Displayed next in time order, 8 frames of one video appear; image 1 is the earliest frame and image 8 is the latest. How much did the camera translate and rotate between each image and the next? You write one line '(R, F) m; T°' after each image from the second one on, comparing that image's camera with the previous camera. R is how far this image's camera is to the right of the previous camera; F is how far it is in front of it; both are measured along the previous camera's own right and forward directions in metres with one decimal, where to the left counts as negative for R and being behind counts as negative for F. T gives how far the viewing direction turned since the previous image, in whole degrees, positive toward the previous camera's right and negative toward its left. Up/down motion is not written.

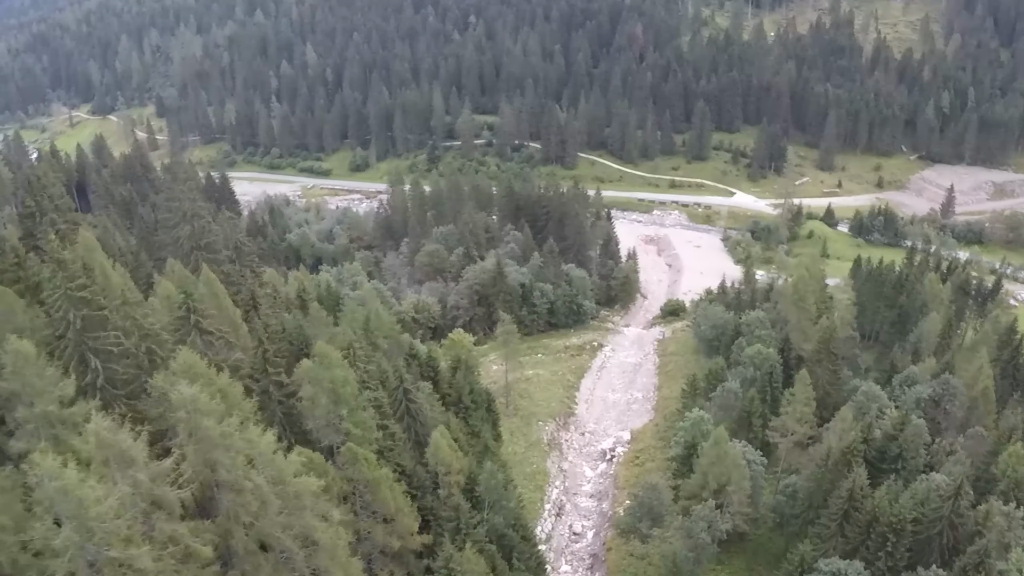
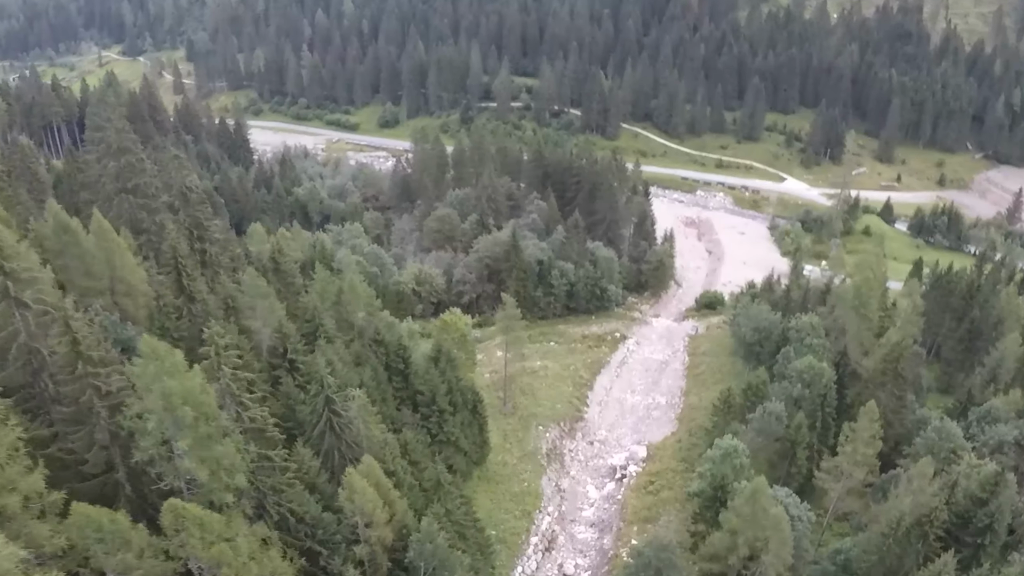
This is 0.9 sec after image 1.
(+1.6, +13.7) m; -1°
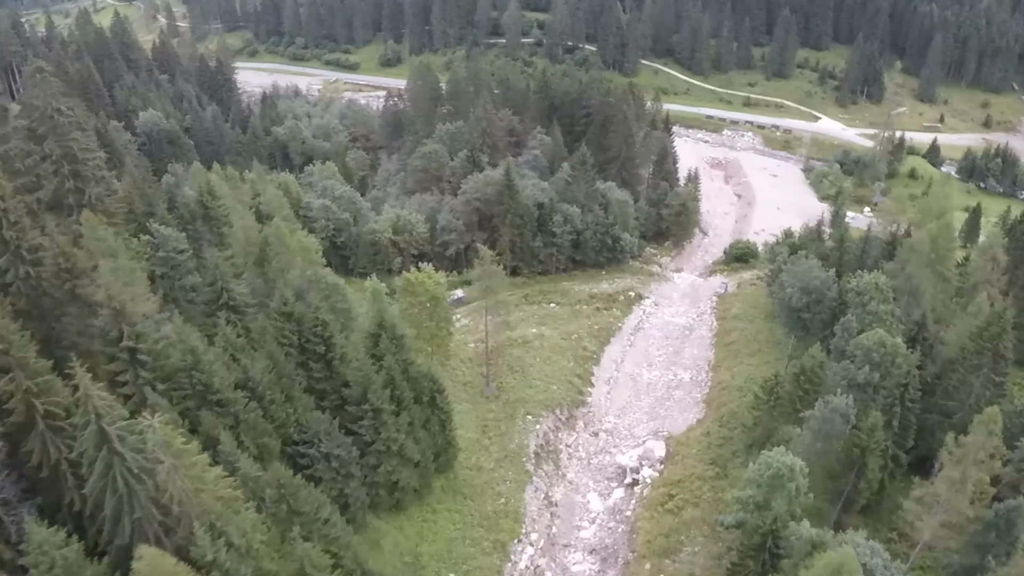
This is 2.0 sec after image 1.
(+1.6, +15.2) m; -1°
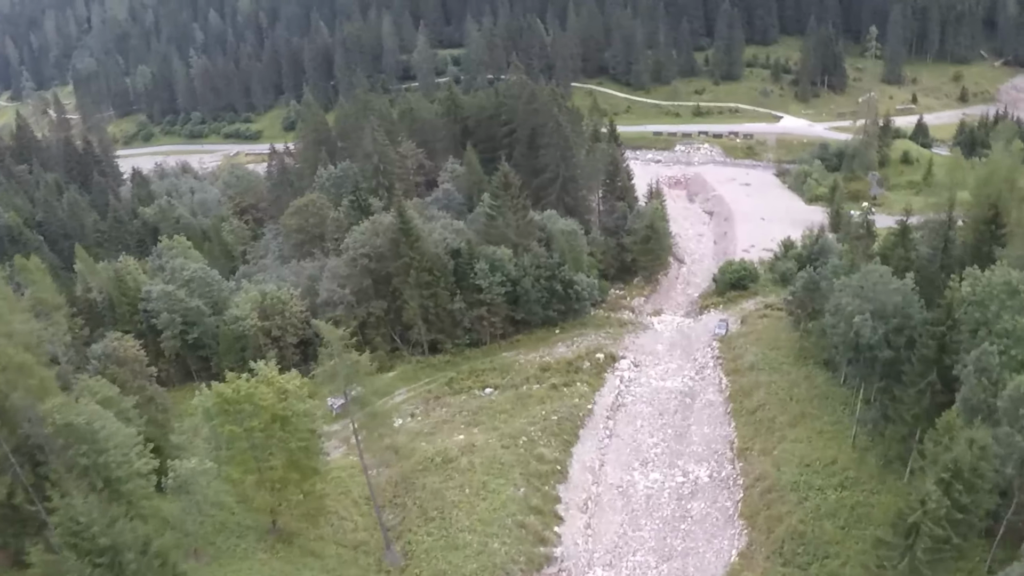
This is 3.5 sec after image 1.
(+1.8, +22.3) m; +2°
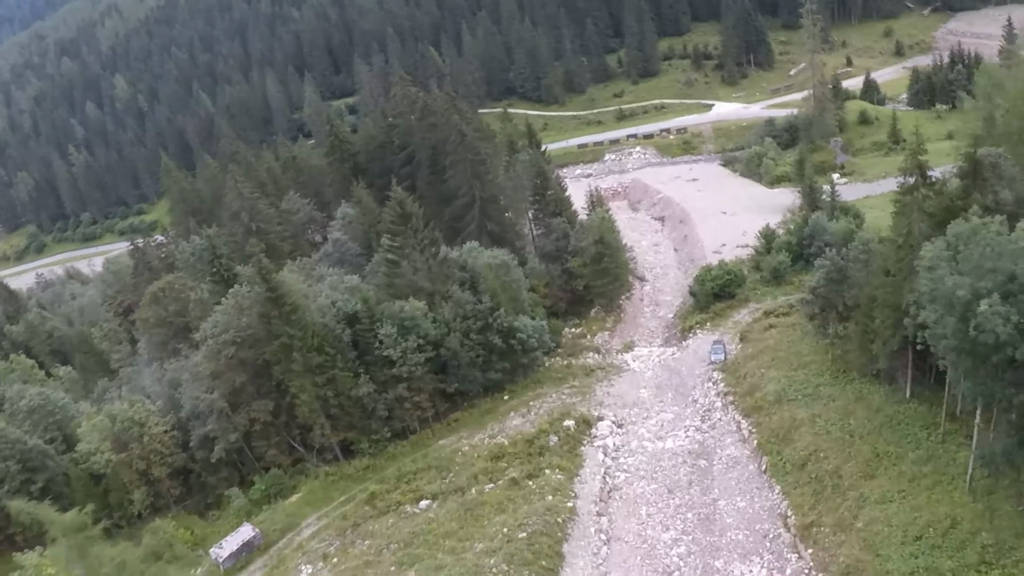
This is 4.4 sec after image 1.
(+0.7, +13.8) m; +2°
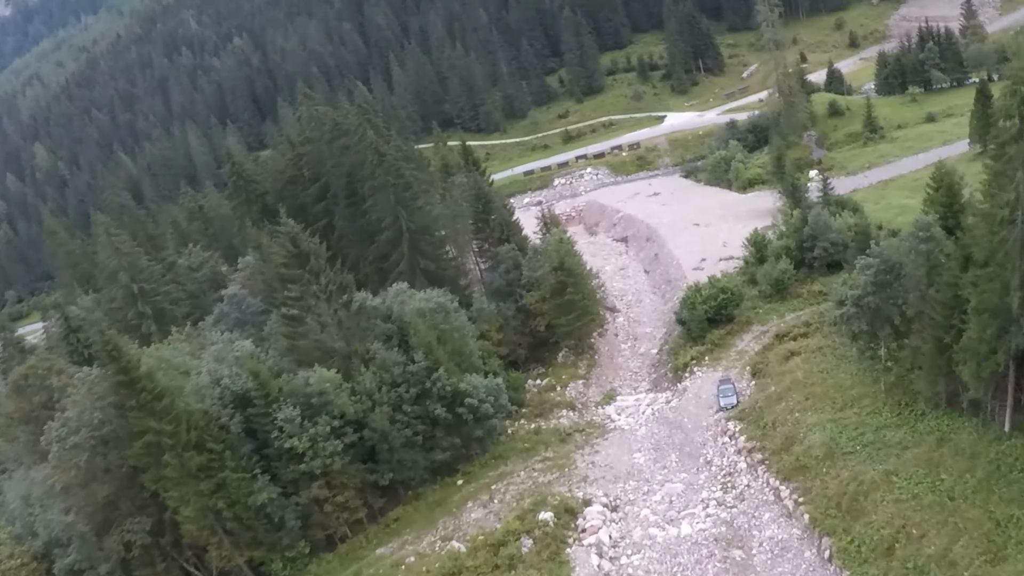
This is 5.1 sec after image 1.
(+0.4, +9.6) m; +2°
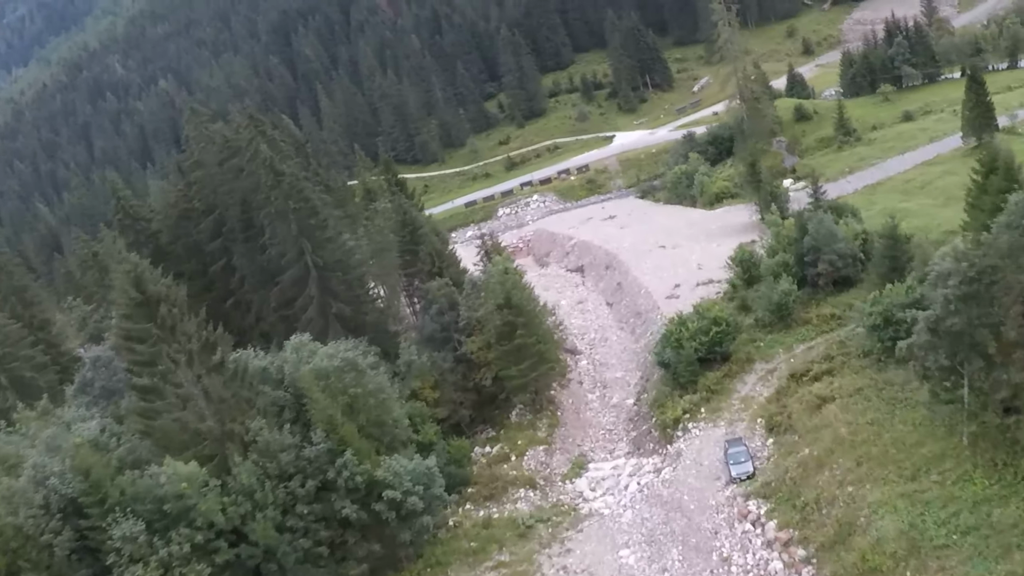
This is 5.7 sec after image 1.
(+0.4, +8.2) m; +2°
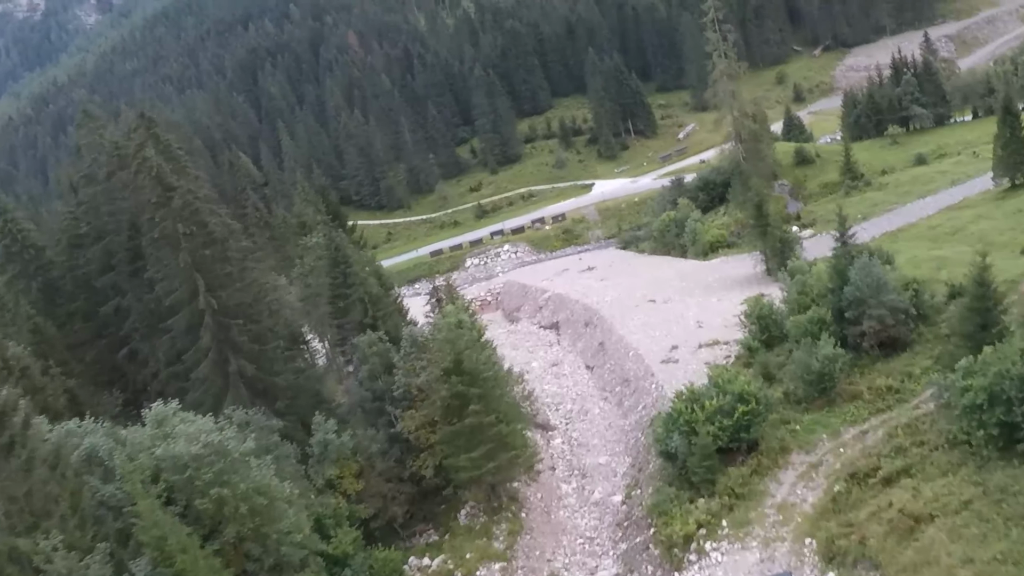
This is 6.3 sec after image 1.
(+0.3, +7.8) m; +1°
